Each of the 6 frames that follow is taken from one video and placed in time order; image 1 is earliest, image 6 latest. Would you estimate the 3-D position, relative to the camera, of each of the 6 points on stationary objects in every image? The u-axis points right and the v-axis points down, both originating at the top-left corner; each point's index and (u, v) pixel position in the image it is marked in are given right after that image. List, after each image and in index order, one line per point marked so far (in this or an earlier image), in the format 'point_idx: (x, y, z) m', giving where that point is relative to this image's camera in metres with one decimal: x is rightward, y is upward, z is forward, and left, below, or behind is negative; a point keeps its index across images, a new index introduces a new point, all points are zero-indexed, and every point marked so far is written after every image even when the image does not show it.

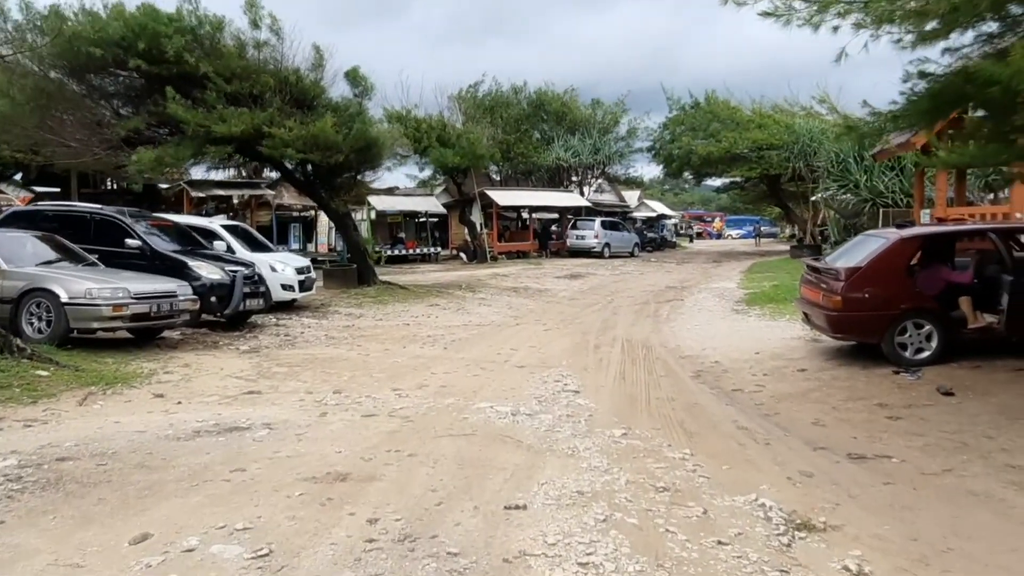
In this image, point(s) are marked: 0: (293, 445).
0: (-1.7, -1.3, +5.2) m
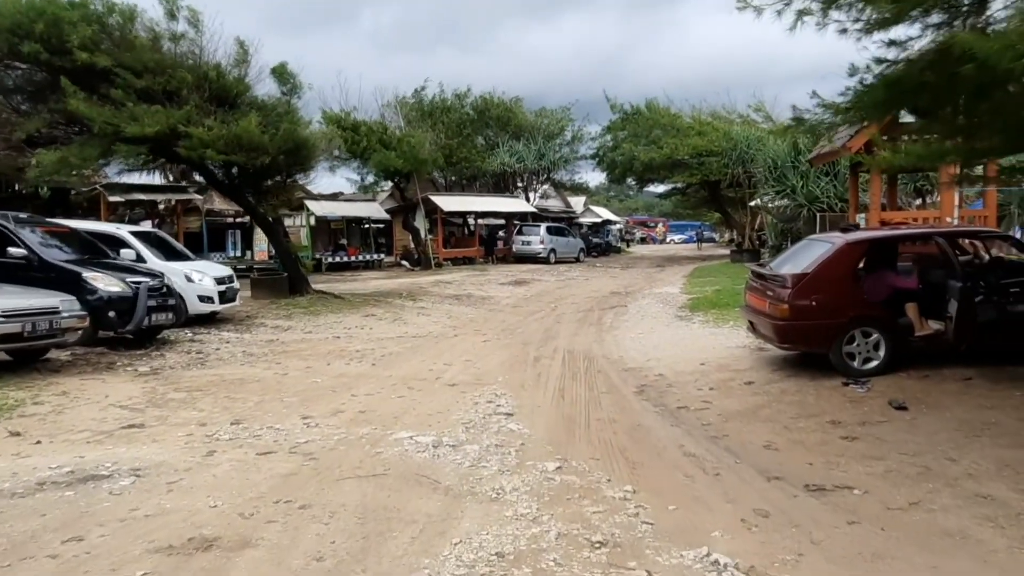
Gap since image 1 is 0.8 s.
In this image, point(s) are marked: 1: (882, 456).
0: (-2.3, -1.4, +4.3) m
1: (+2.9, -1.3, +5.3) m
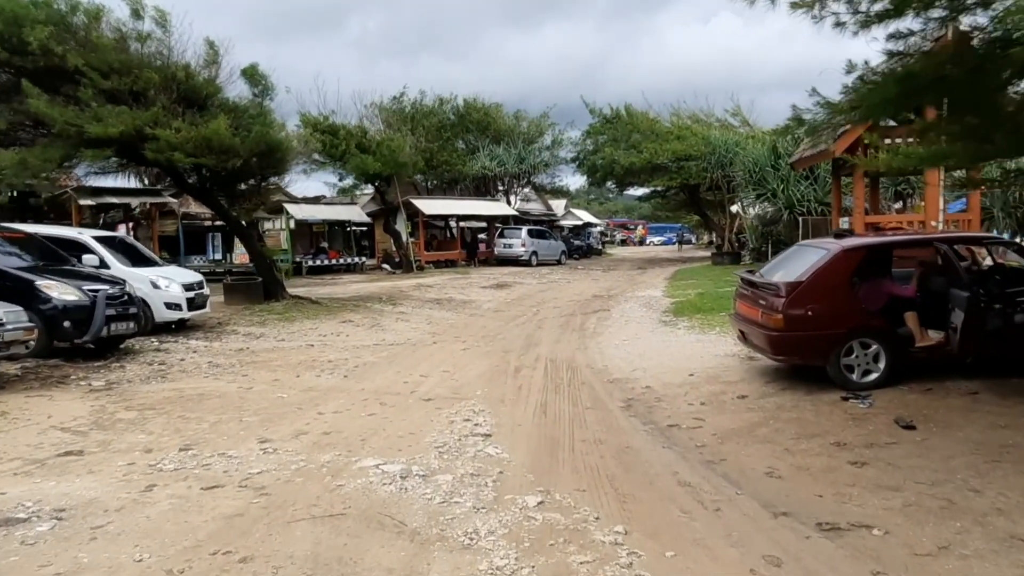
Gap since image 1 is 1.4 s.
0: (-2.4, -1.5, +3.7) m
1: (+2.8, -1.4, +4.8) m
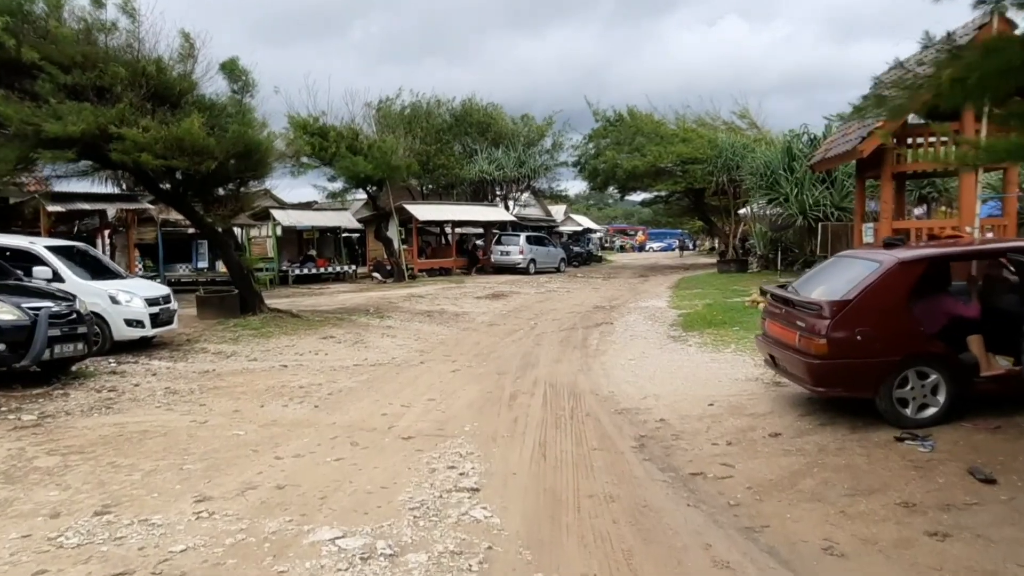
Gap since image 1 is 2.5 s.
0: (-2.5, -1.6, +2.6) m
1: (+2.7, -1.6, +3.7) m
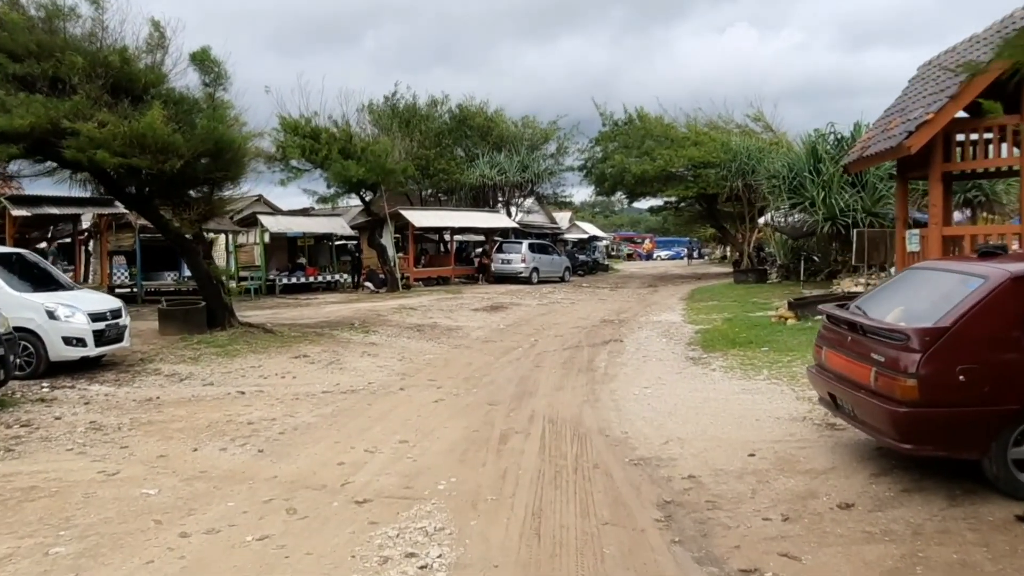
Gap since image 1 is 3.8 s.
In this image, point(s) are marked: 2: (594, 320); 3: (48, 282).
0: (-2.6, -1.7, +1.1) m
1: (+2.6, -1.7, +2.2) m
2: (+2.1, -0.8, +17.0) m
3: (-7.6, +0.1, +10.9) m
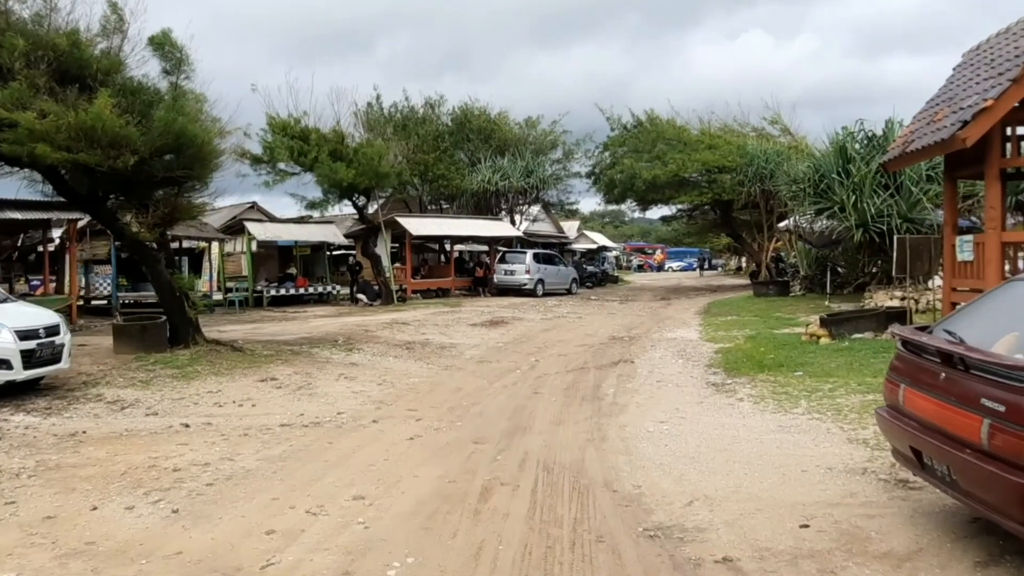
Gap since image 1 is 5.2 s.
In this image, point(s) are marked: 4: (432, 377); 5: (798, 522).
0: (-2.8, -1.8, -0.2) m
1: (+2.4, -1.8, +0.7) m
2: (+2.1, -1.1, +15.6) m
3: (-7.6, -0.1, +9.7) m
4: (-1.3, -1.4, +10.9) m
5: (+1.9, -1.6, +4.6) m
